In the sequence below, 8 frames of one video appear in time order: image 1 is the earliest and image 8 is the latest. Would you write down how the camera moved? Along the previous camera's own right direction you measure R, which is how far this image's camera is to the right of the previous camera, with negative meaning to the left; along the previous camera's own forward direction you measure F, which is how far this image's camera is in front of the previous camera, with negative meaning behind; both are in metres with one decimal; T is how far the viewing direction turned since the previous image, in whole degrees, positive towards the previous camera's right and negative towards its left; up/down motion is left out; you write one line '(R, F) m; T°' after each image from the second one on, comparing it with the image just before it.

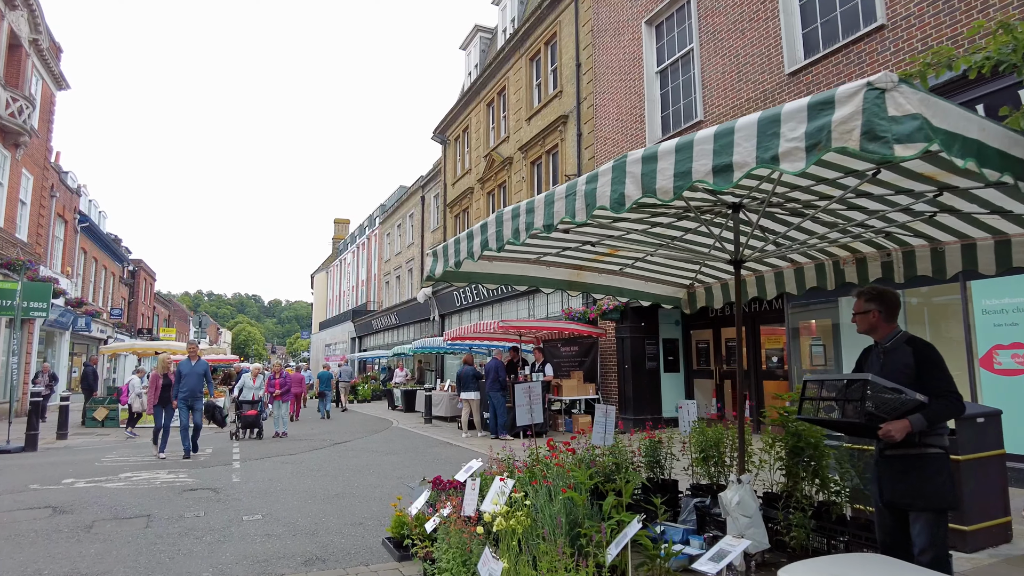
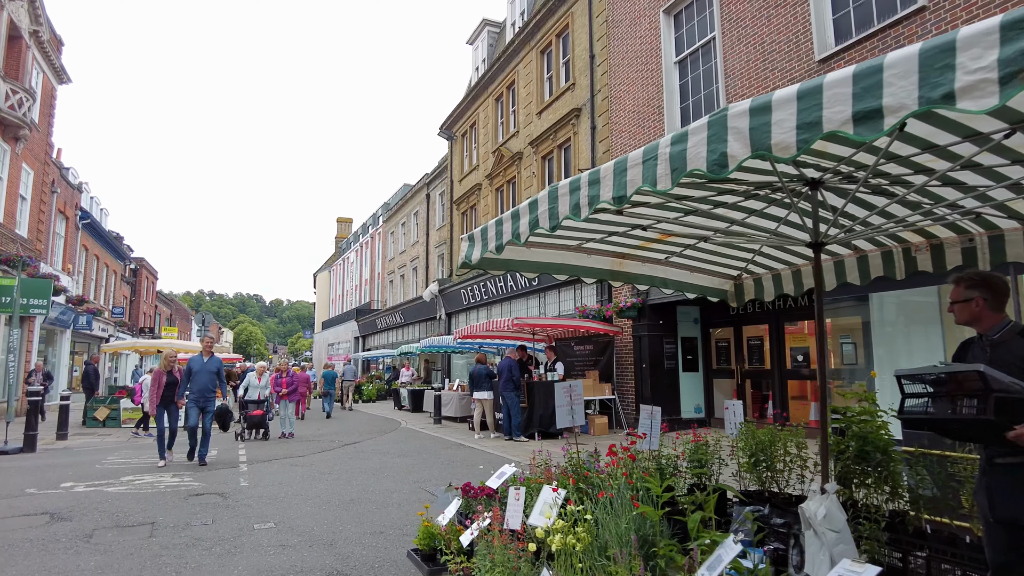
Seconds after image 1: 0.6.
(-0.3, +0.4) m; 0°
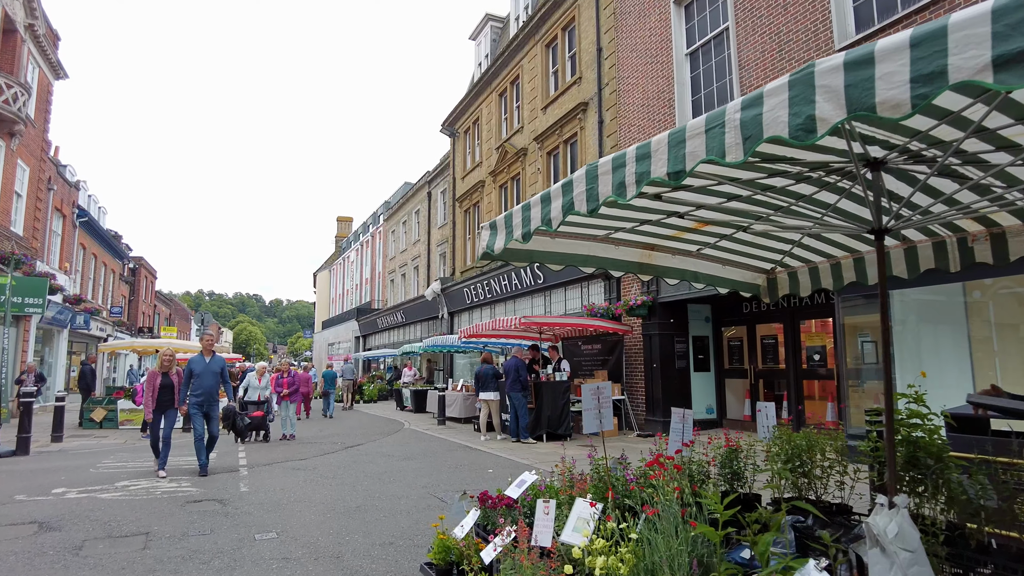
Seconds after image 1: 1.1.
(-0.1, +0.3) m; 0°
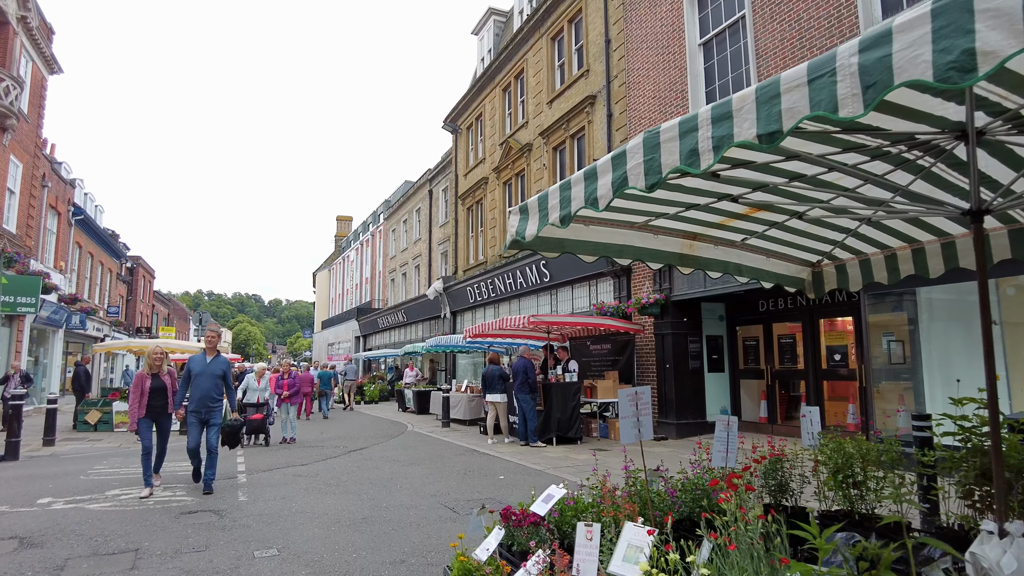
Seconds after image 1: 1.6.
(-0.2, +0.4) m; 0°
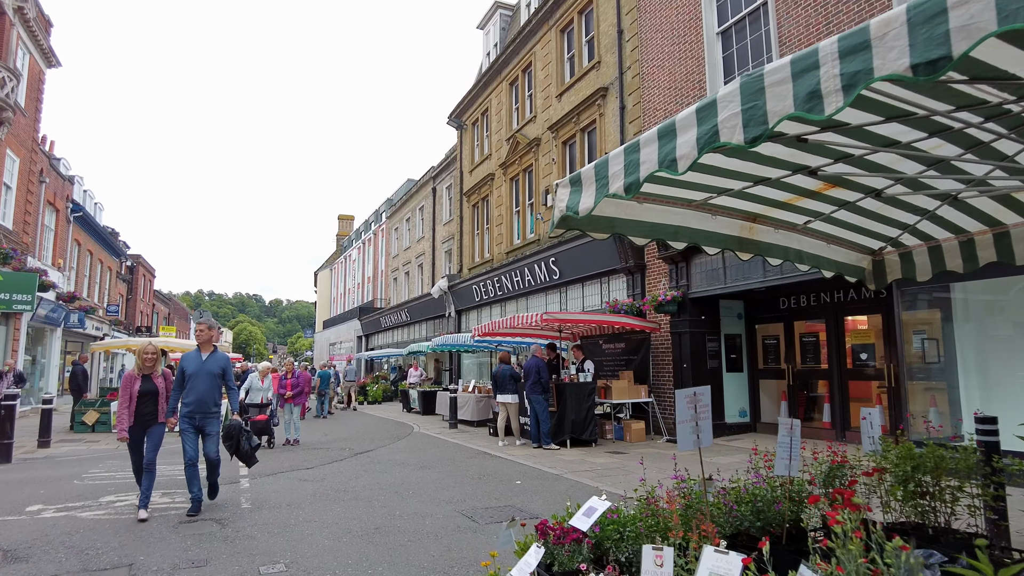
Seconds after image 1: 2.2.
(-0.2, +0.4) m; 0°
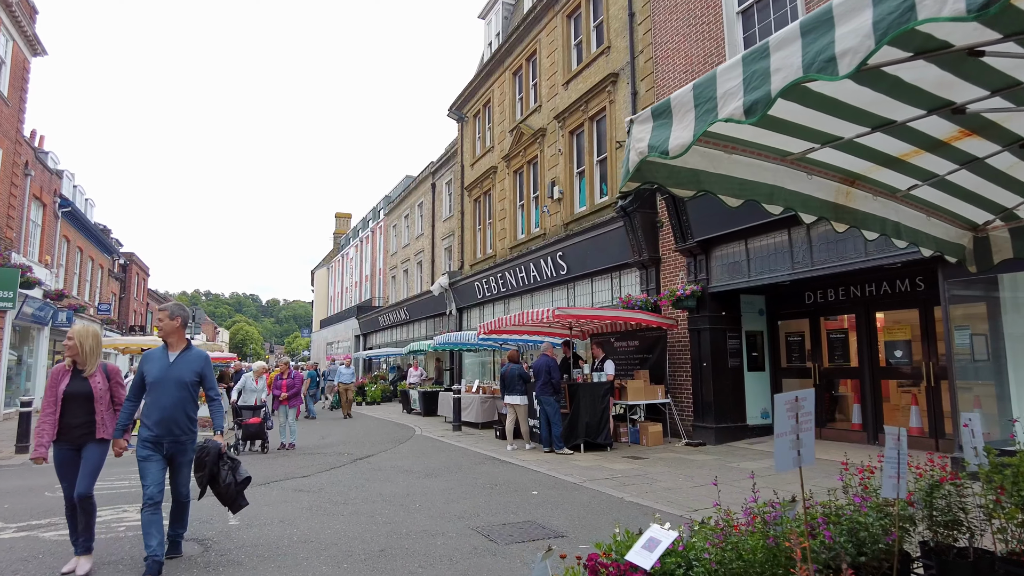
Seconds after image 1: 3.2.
(-0.2, +0.7) m; 0°
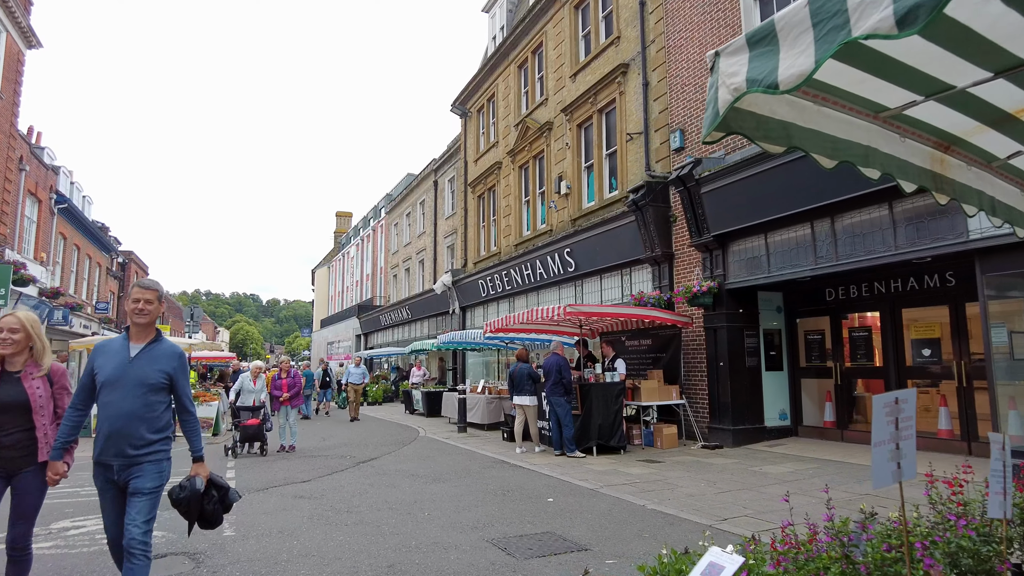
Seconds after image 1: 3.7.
(-0.1, +0.4) m; 0°
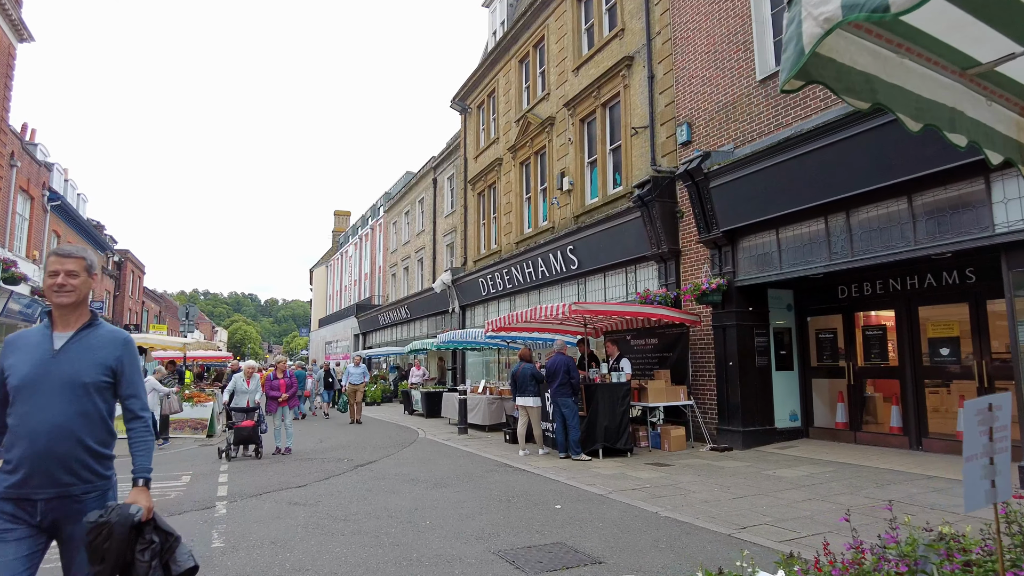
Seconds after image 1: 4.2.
(-0.1, +0.3) m; 0°
